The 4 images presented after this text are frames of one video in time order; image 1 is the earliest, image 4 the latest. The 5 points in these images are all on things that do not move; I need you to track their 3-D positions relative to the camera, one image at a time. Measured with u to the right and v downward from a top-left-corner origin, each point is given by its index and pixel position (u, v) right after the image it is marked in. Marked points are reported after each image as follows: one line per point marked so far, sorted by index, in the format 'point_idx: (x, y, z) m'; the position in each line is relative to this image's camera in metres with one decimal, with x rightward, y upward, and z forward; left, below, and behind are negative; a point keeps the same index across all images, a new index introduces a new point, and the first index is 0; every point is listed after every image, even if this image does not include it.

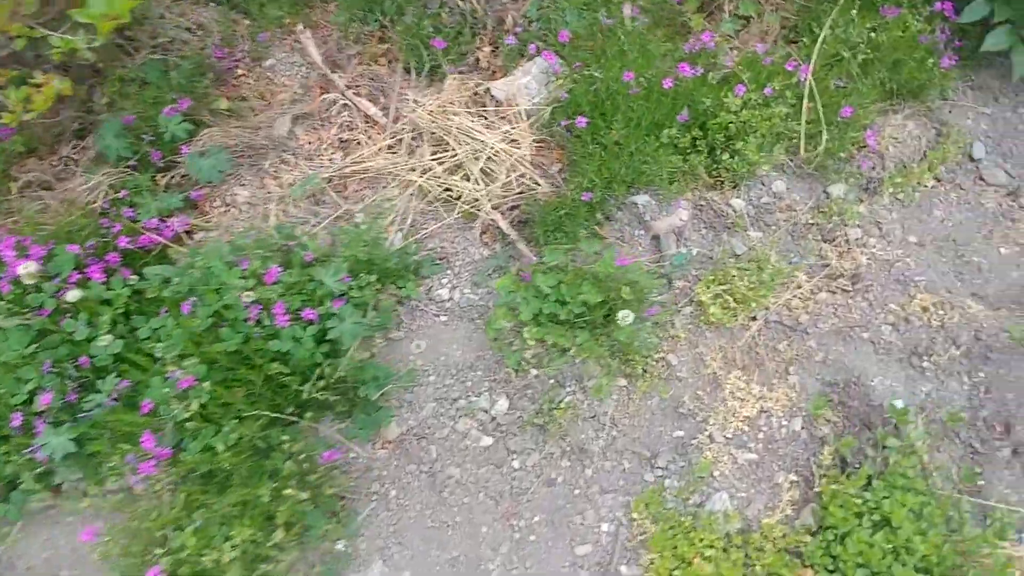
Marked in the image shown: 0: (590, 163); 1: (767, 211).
0: (+0.5, +0.9, +3.8) m
1: (+1.9, +0.6, +3.8) m
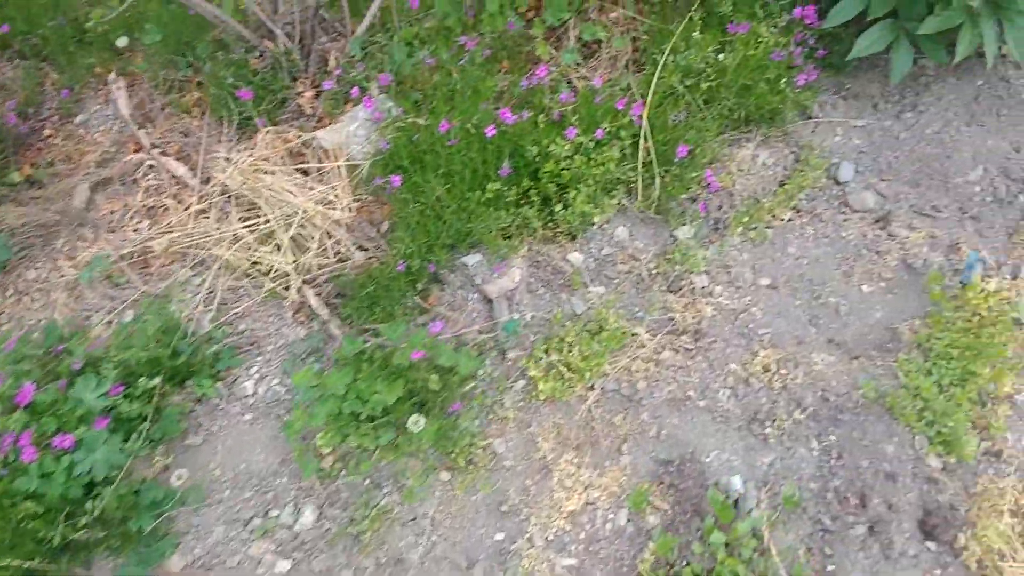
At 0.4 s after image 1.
0: (-0.7, +0.4, +3.5) m
1: (+0.7, +0.2, +3.5) m
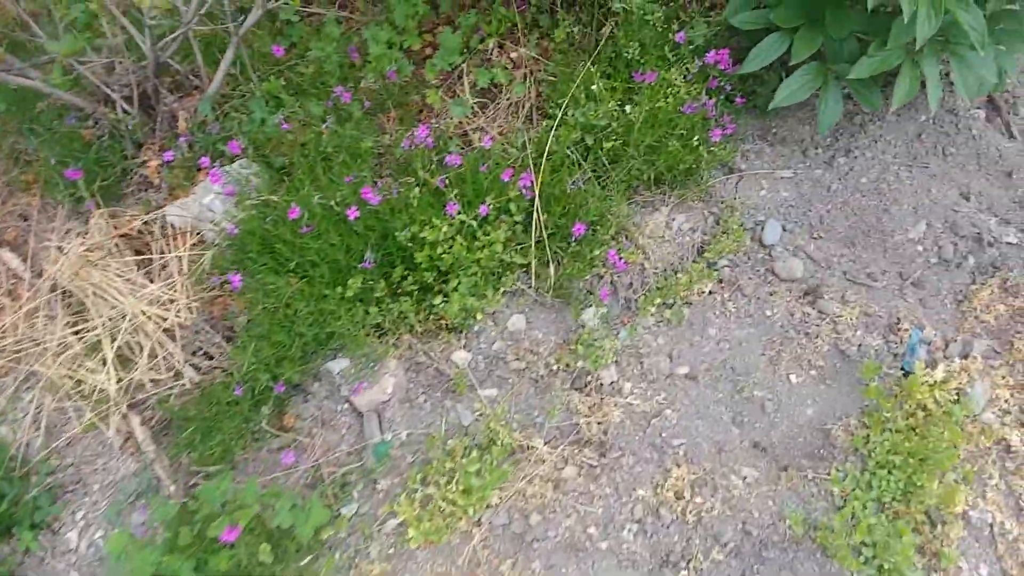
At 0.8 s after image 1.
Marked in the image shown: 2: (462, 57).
0: (-1.4, -0.3, +2.9) m
1: (-0.1, -0.4, +3.0) m
2: (-0.4, +1.7, +3.9) m
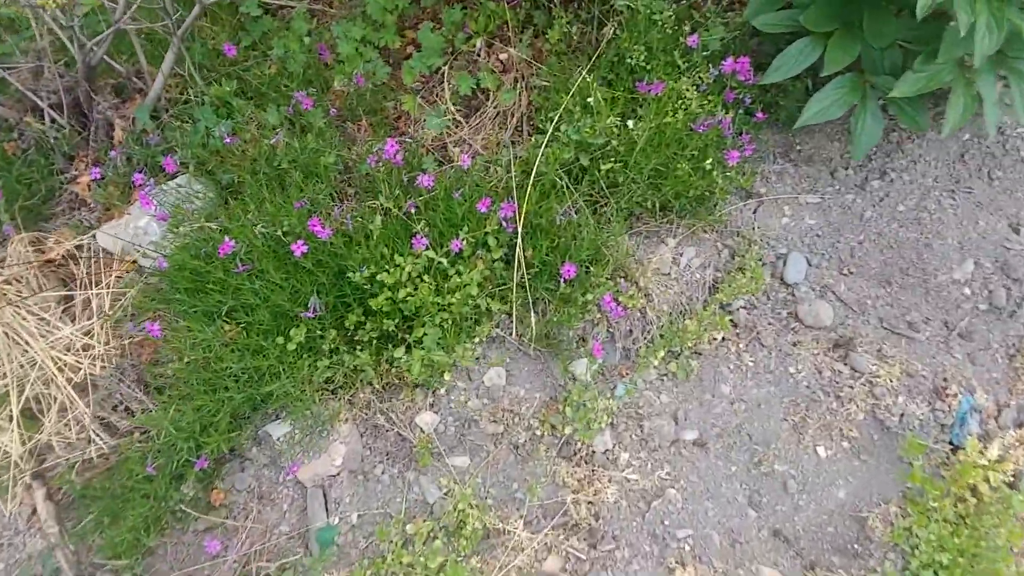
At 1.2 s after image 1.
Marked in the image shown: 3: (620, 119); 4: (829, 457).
0: (-1.6, -0.5, +2.4) m
1: (-0.2, -0.7, +2.5) m
2: (-0.5, +1.5, +3.4) m
3: (+0.6, +1.0, +2.9) m
4: (+1.5, -0.8, +2.6) m
